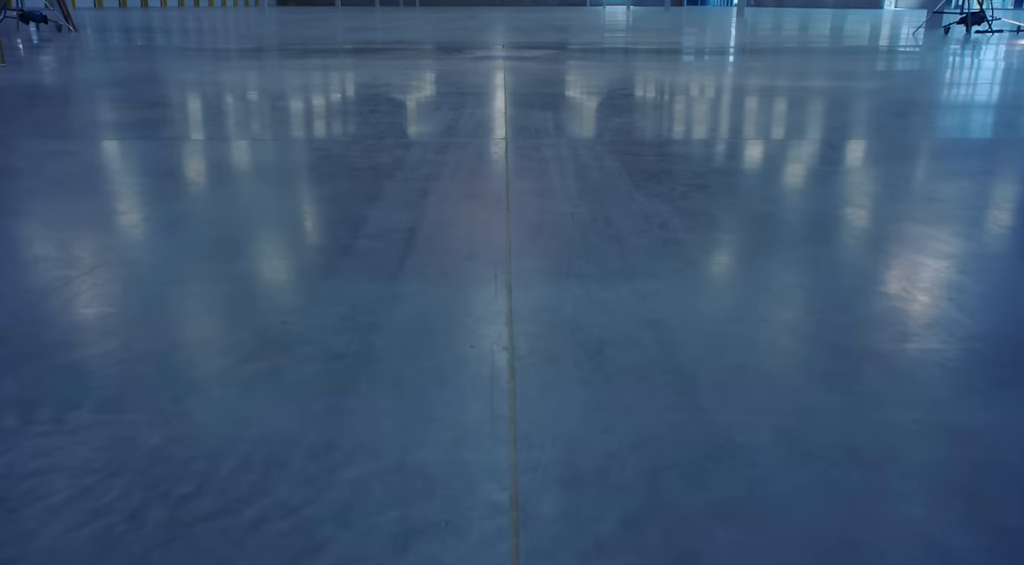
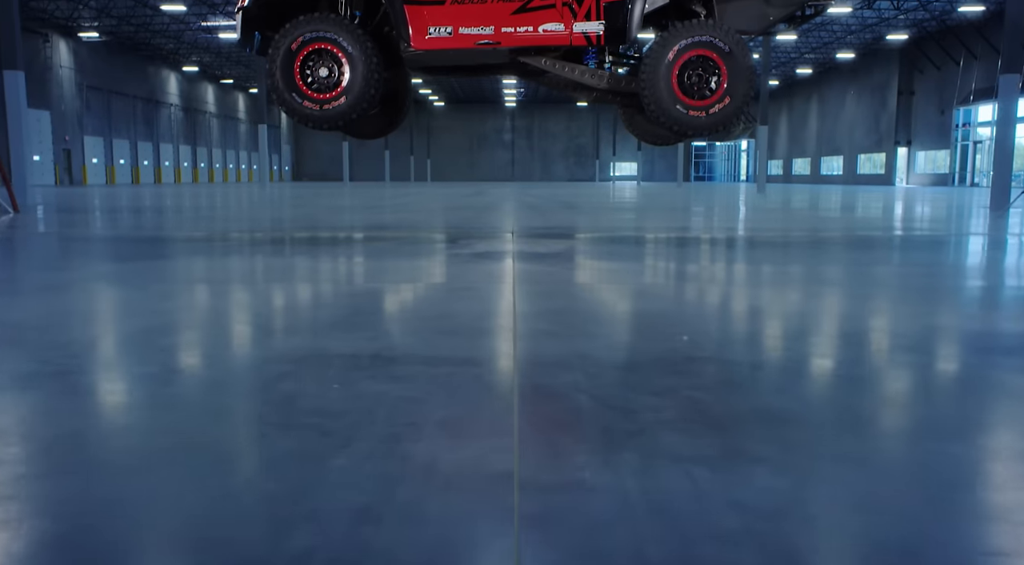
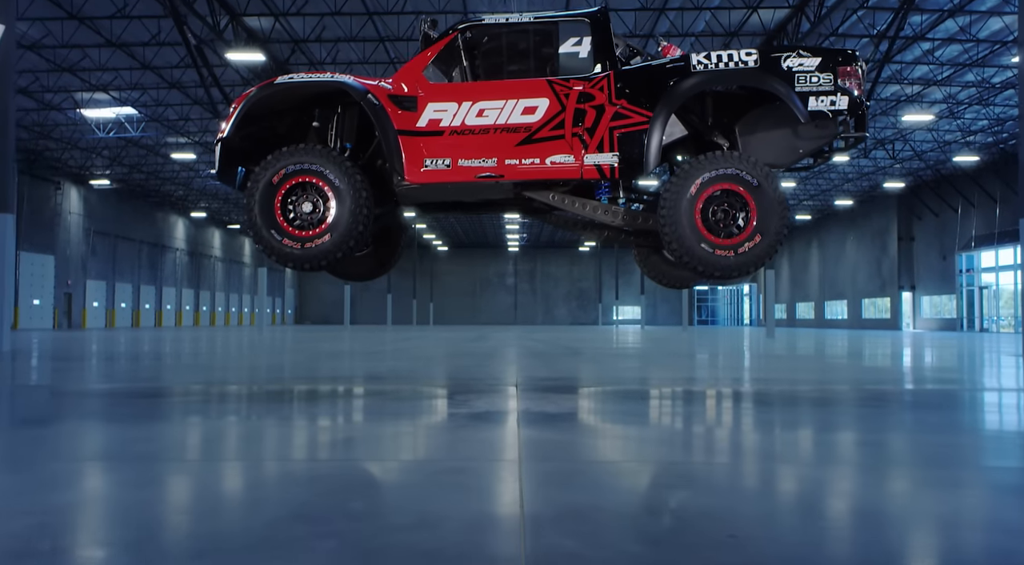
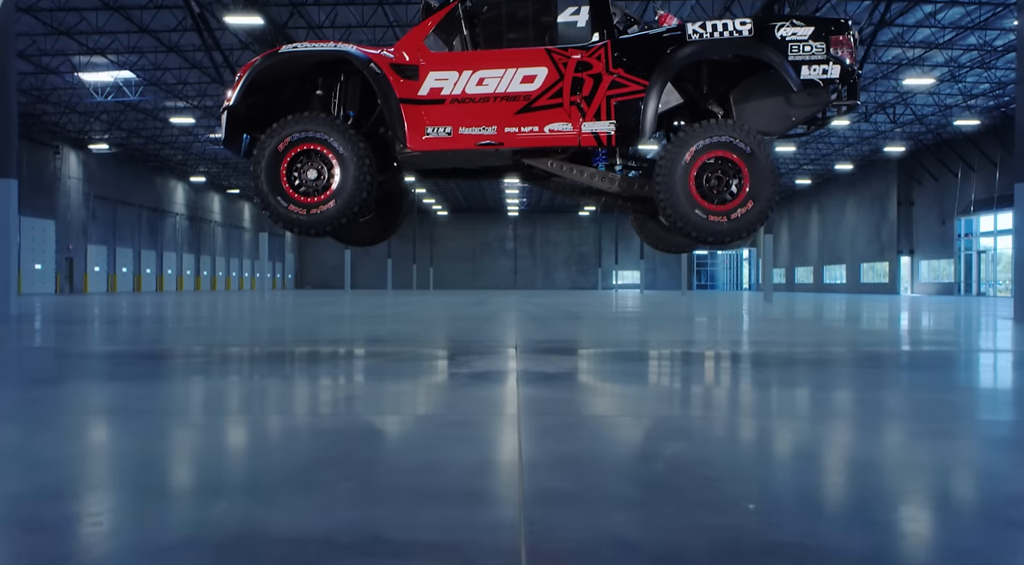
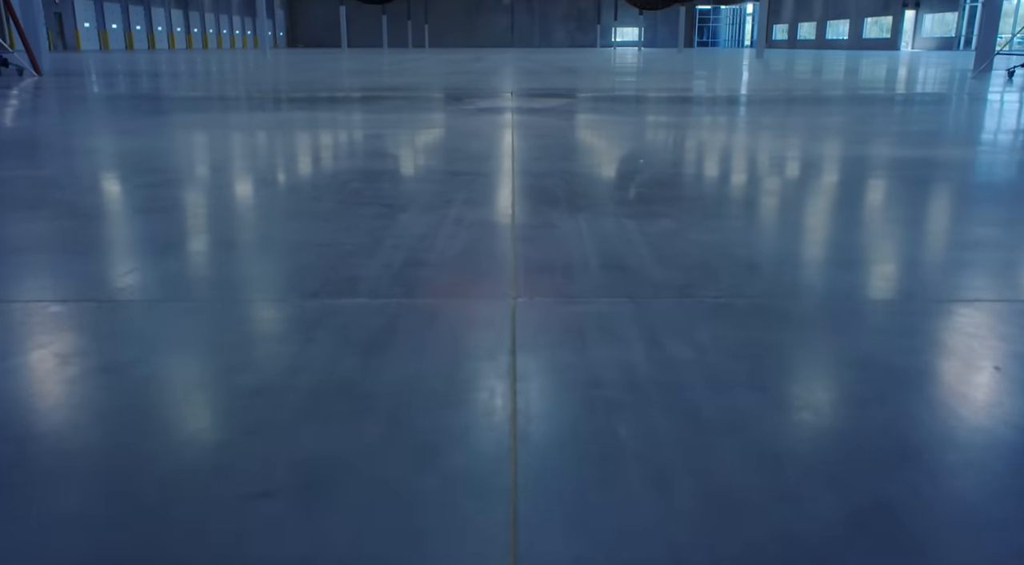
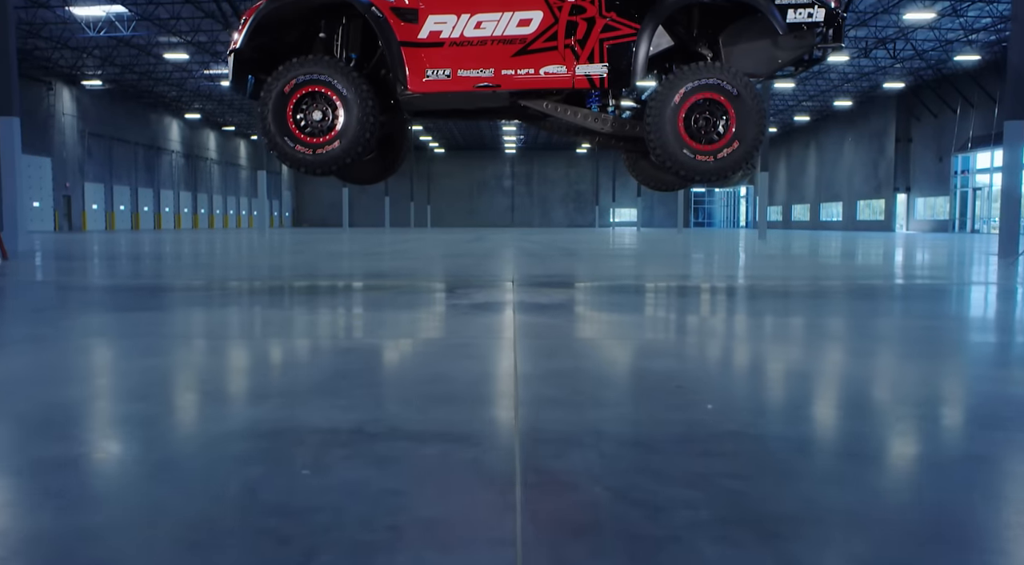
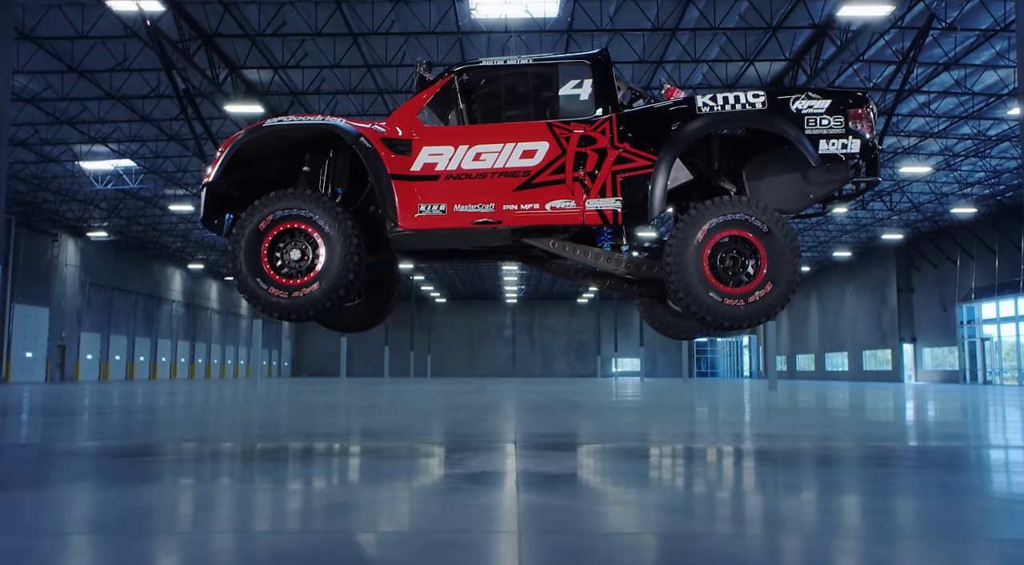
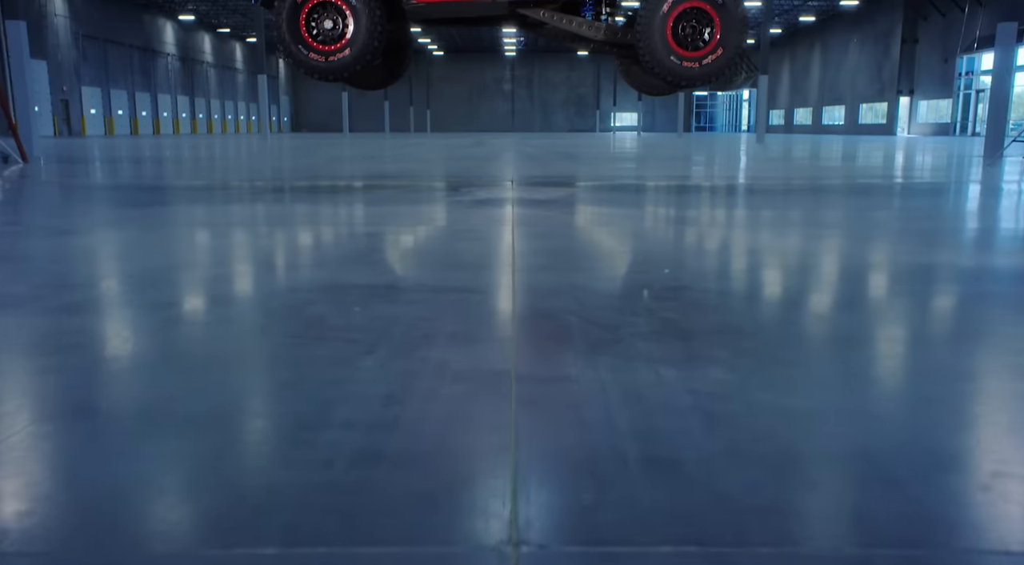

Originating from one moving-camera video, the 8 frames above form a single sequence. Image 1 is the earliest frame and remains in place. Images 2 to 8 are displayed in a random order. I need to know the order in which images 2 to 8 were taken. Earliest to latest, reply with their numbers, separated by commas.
5, 8, 2, 6, 4, 3, 7
